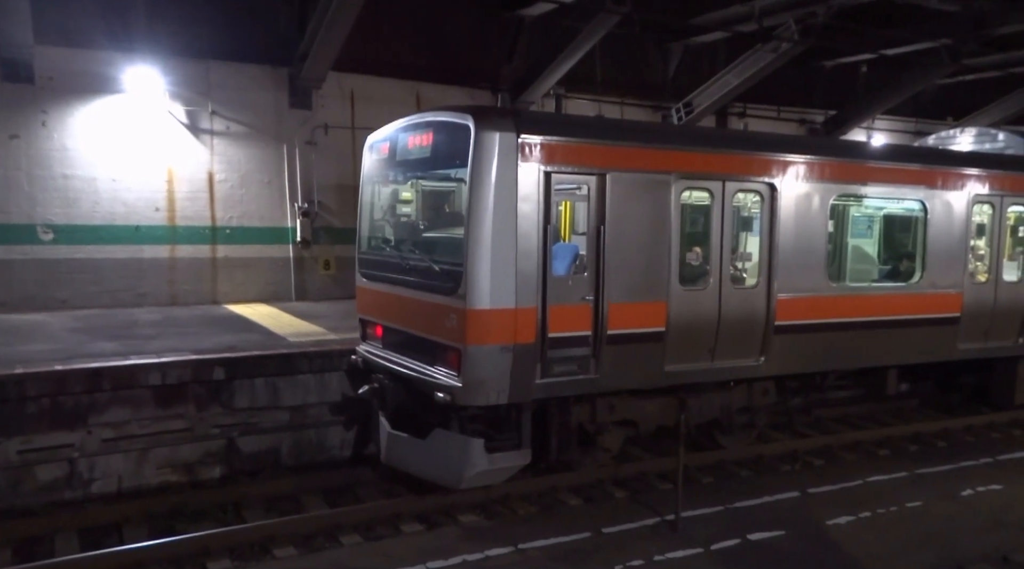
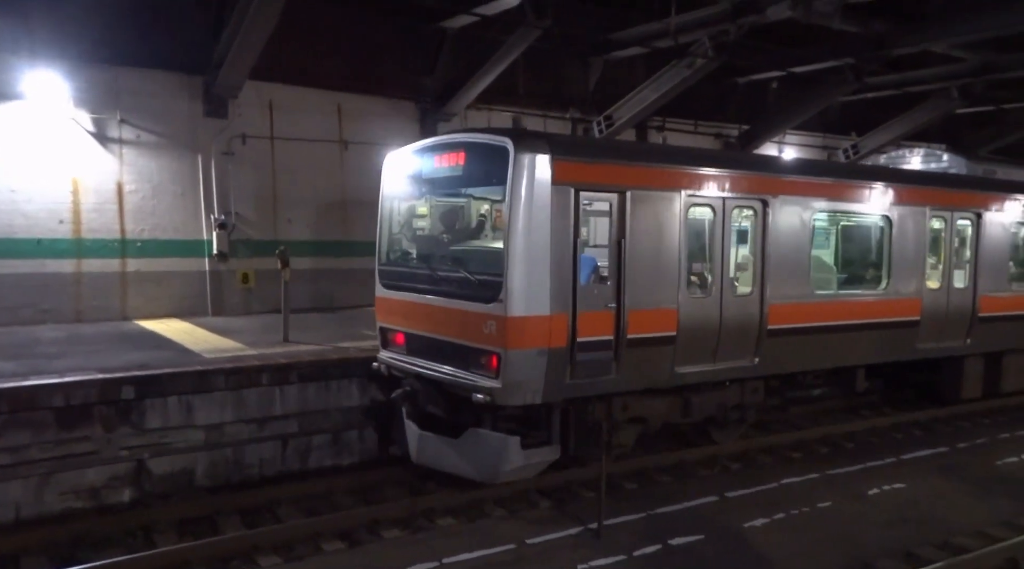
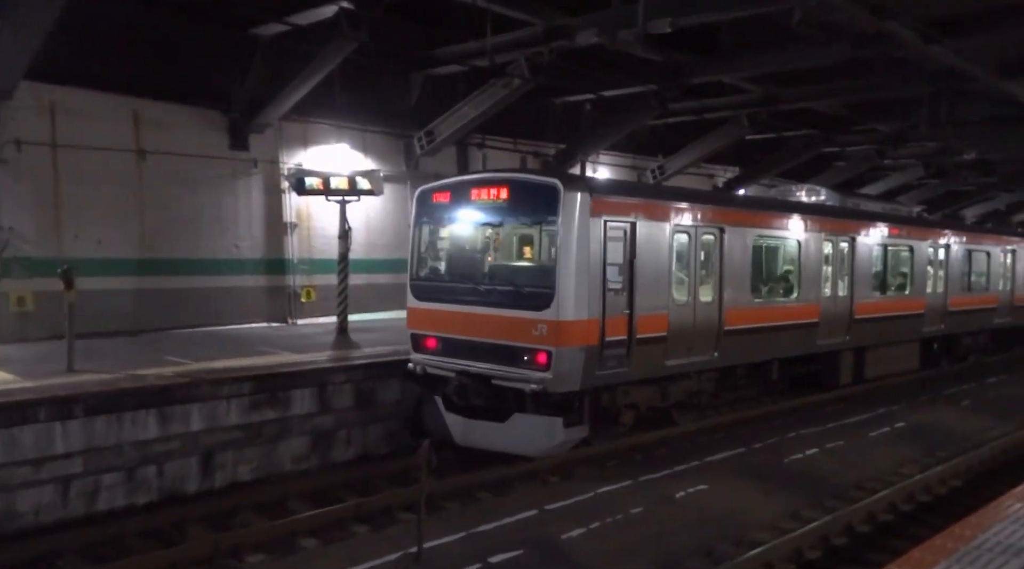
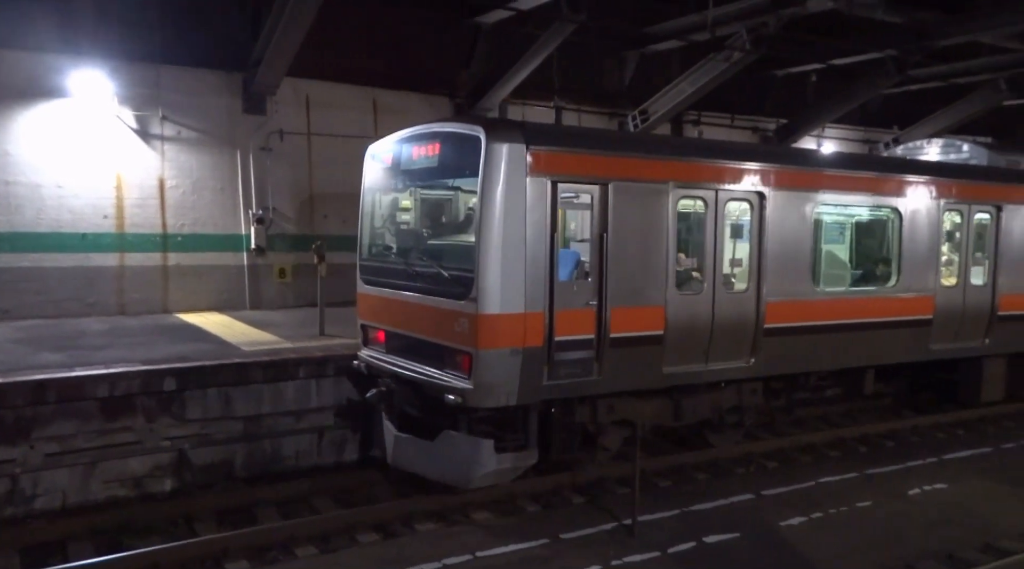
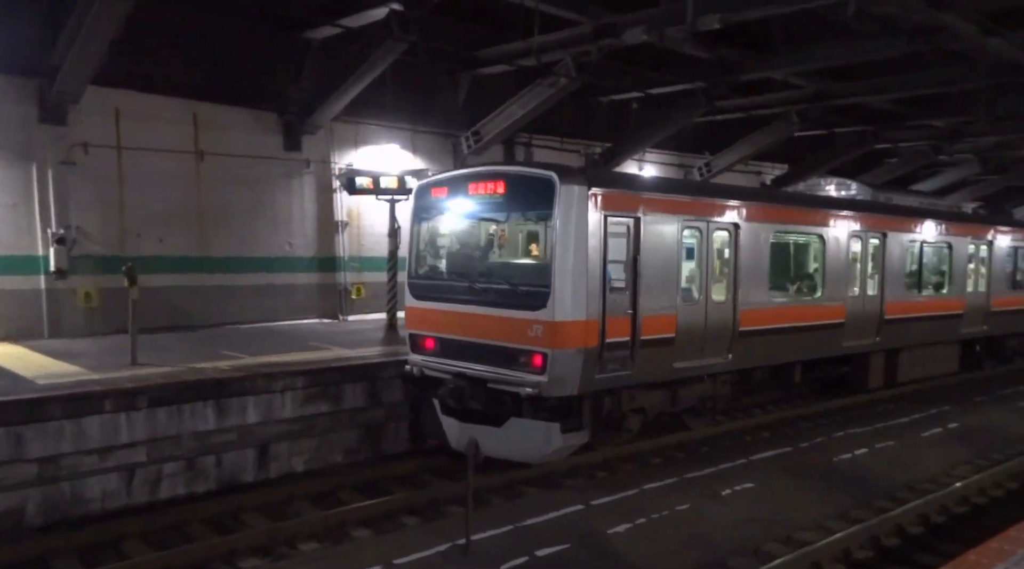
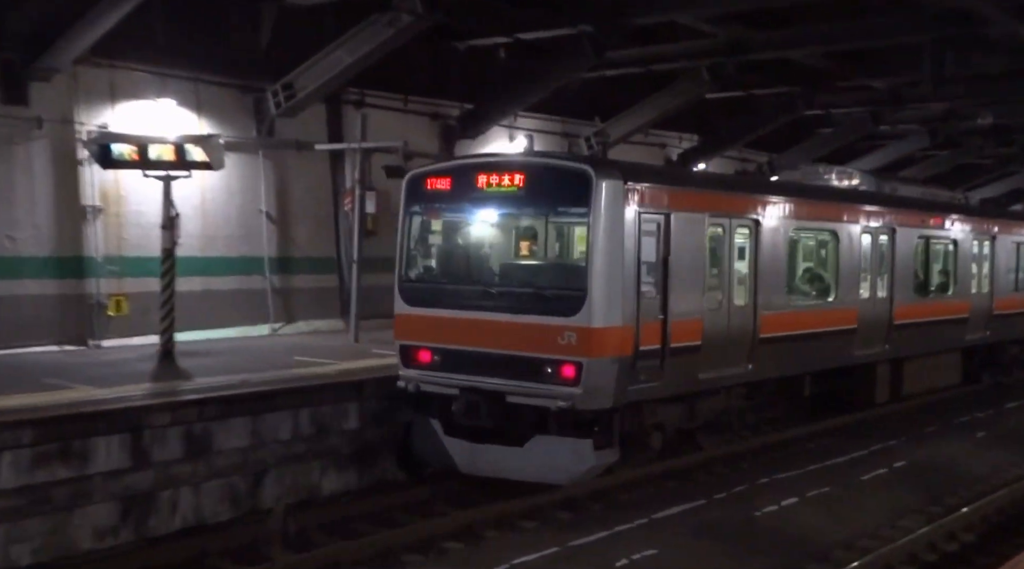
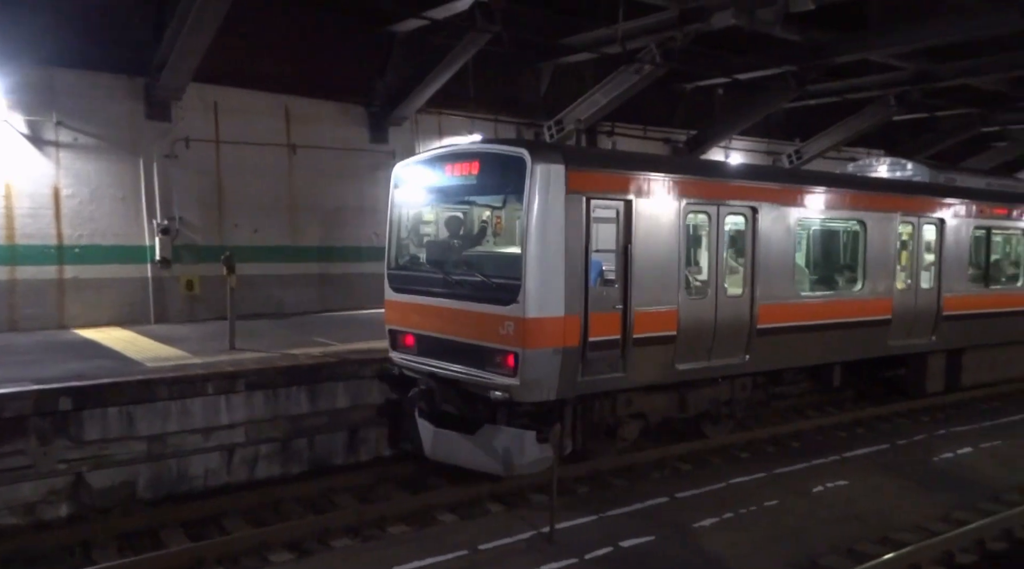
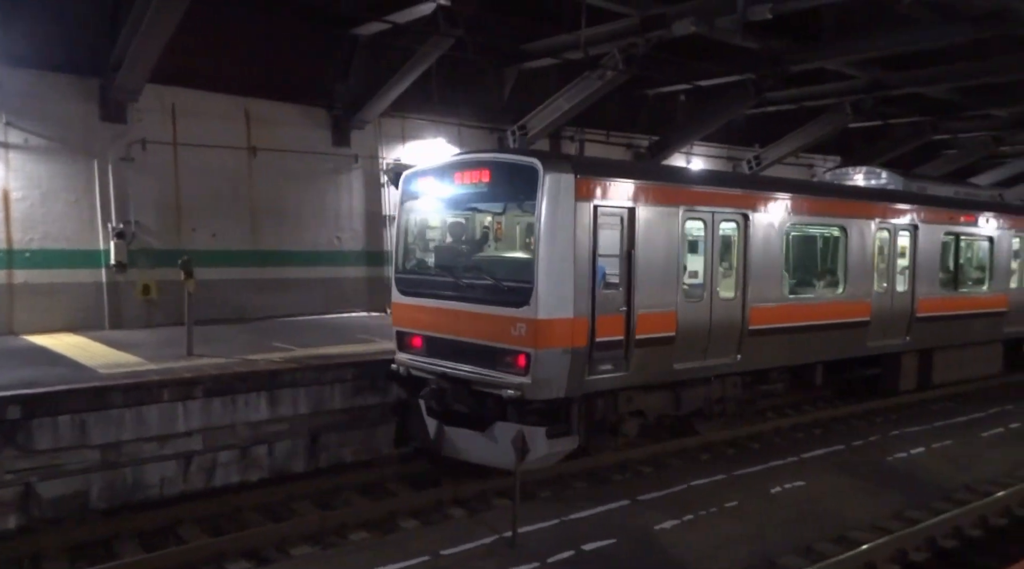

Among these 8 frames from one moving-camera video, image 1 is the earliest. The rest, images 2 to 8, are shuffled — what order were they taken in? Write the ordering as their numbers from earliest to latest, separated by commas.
4, 2, 7, 8, 5, 3, 6
